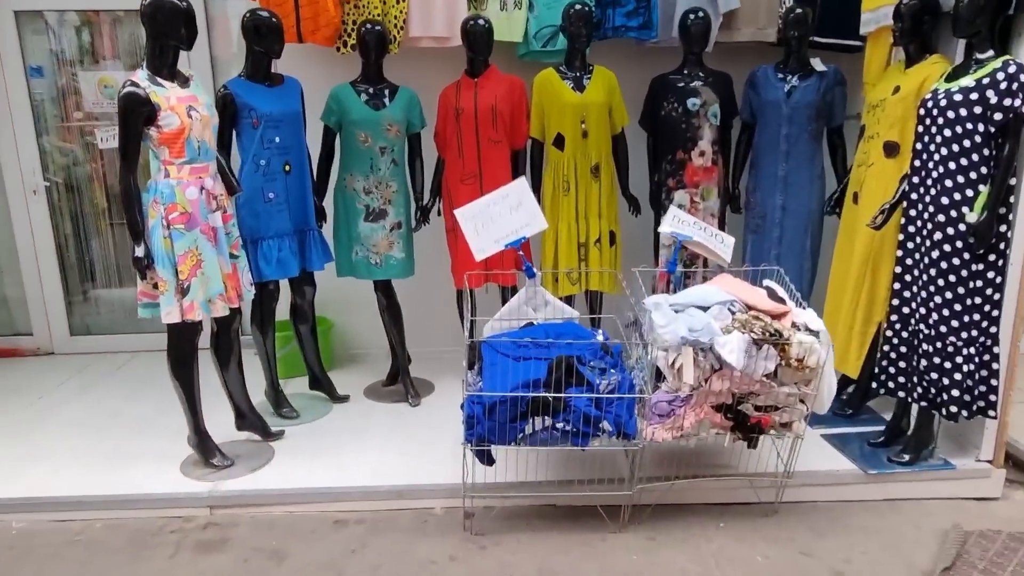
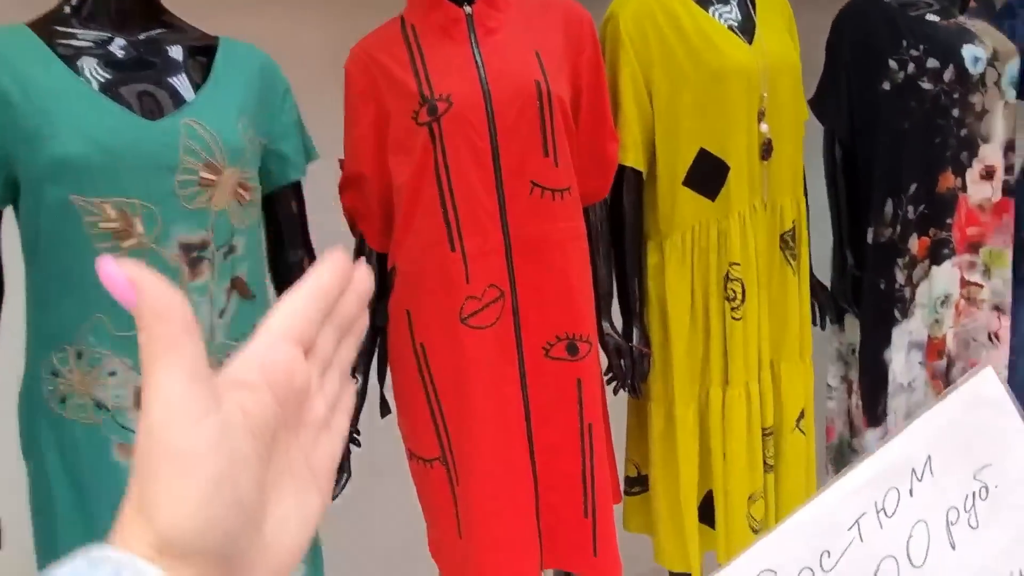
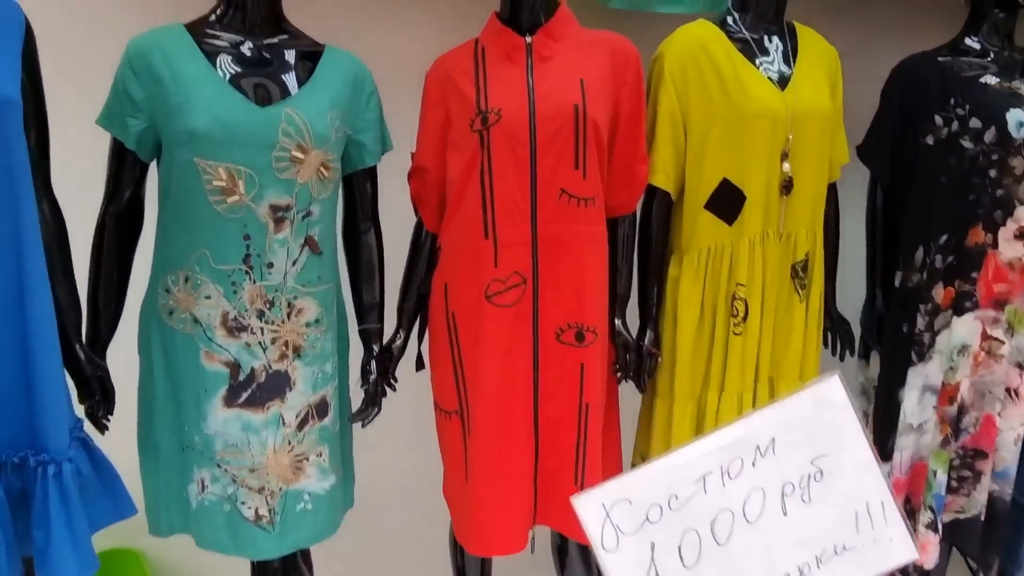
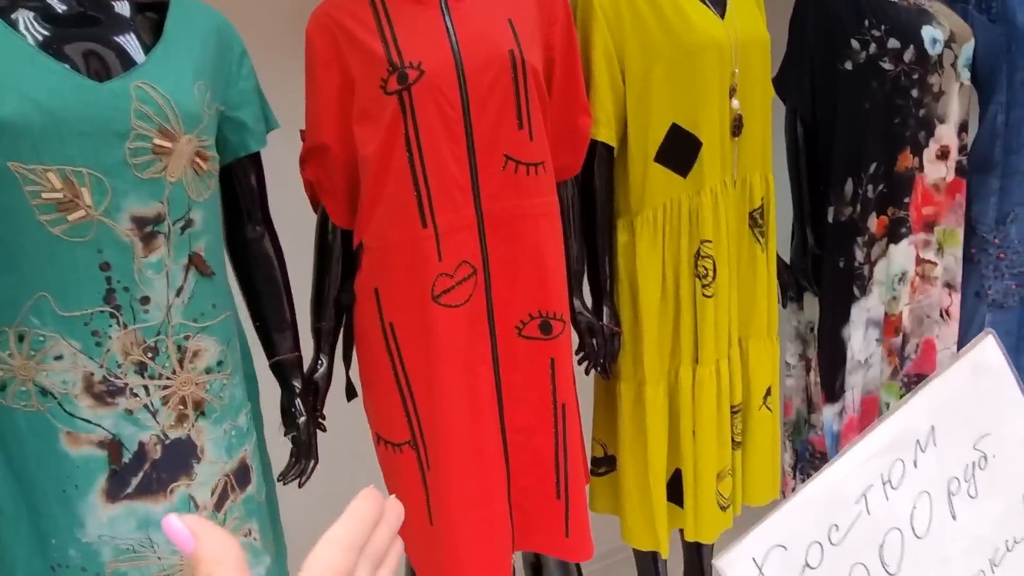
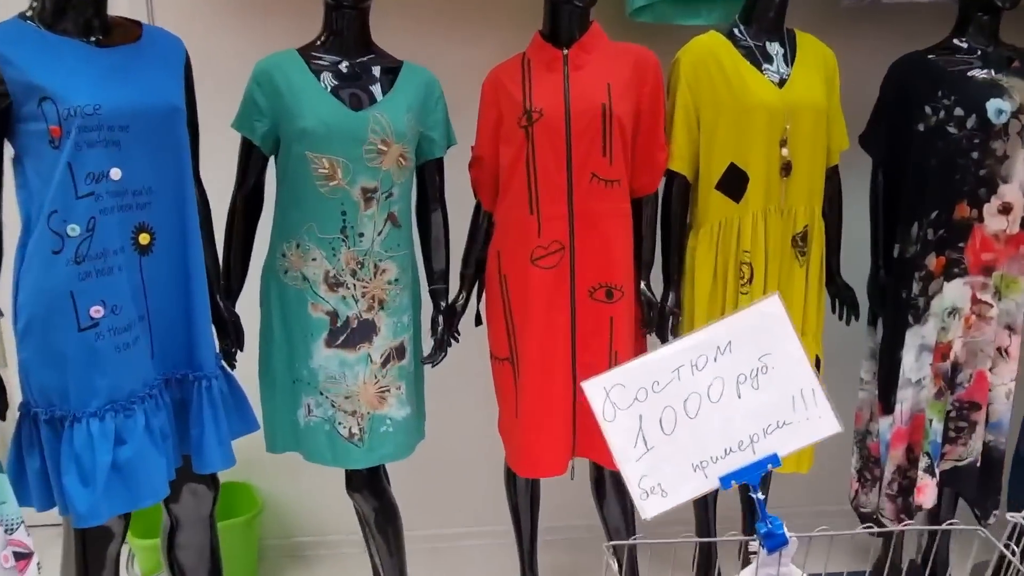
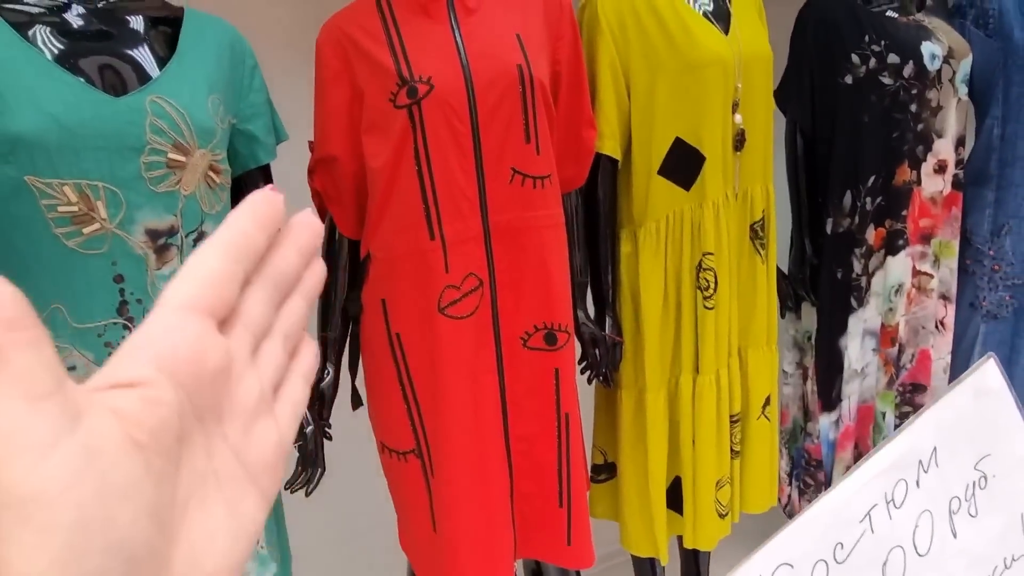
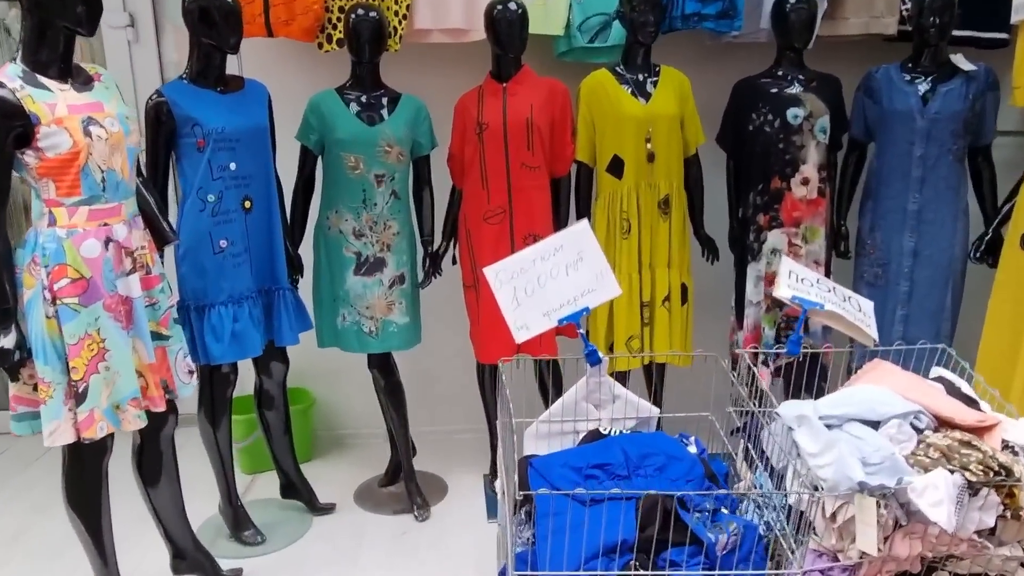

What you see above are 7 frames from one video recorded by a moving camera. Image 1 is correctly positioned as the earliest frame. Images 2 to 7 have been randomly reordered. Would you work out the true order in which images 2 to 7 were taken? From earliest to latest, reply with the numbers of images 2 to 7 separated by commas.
7, 5, 3, 2, 4, 6
